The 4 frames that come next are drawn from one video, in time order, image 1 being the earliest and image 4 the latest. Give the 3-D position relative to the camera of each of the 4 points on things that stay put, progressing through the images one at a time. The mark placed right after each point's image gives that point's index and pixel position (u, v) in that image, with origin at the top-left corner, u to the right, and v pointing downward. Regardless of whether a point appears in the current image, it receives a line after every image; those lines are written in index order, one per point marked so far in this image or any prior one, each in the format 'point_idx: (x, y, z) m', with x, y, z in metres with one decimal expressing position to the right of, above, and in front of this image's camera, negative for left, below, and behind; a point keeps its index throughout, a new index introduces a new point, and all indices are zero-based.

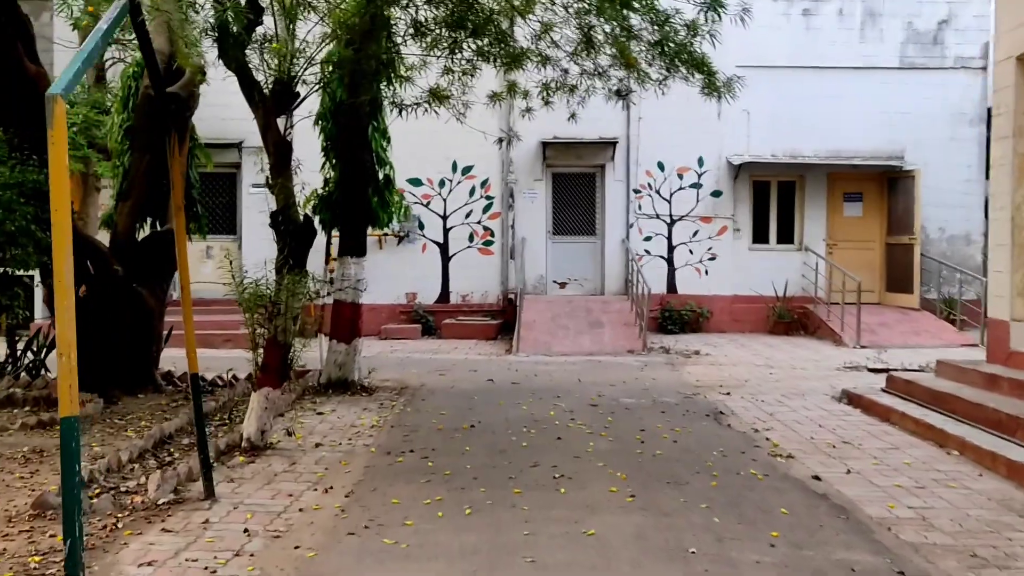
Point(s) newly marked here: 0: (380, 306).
0: (-1.9, -0.3, +15.1) m
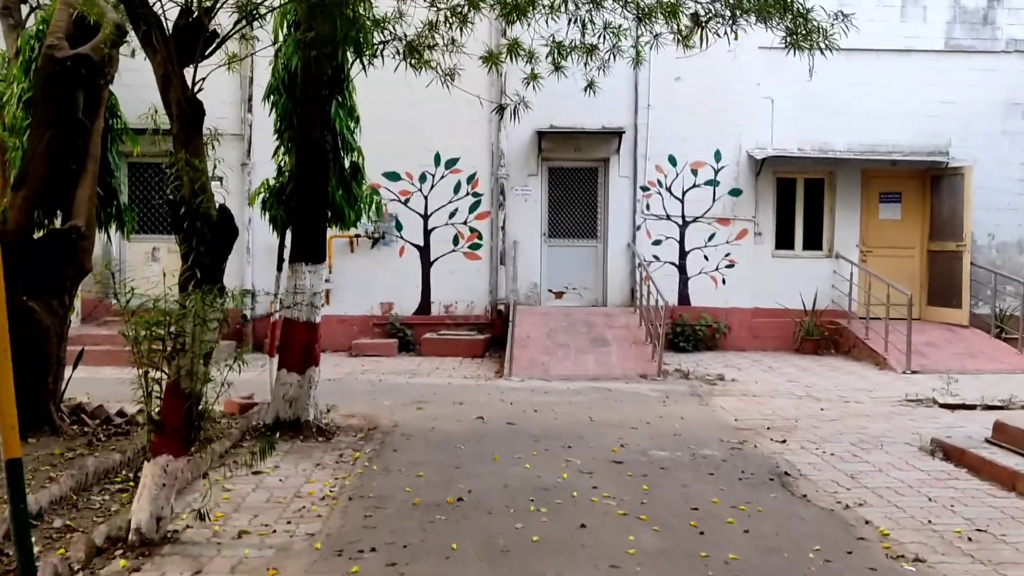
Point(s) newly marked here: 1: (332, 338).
0: (-2.0, -0.4, +13.2) m
1: (-2.2, -0.6, +13.2) m
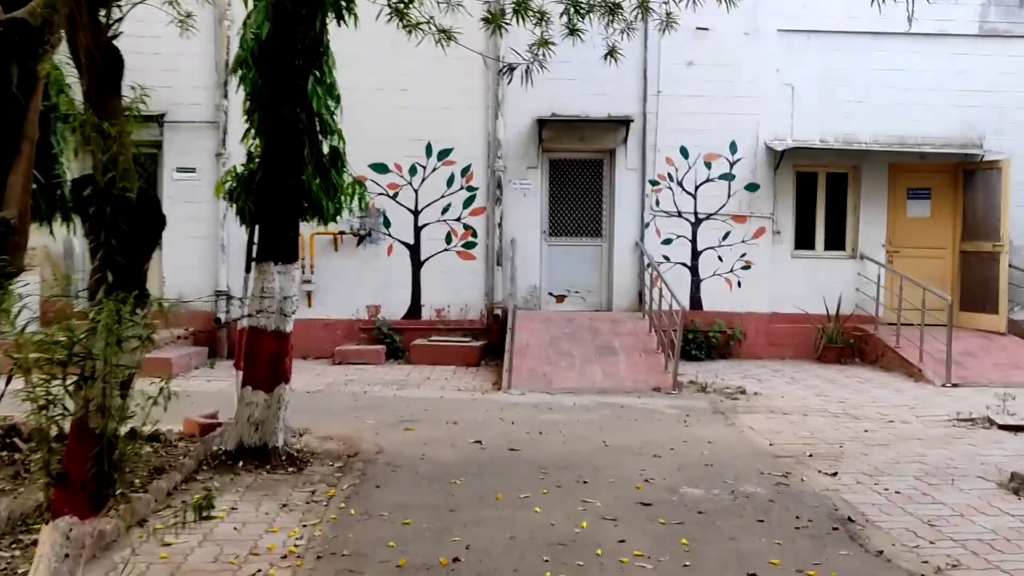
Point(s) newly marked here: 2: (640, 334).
0: (-2.0, -0.4, +12.1) m
1: (-2.3, -0.6, +12.2) m
2: (+1.3, -0.5, +11.1) m
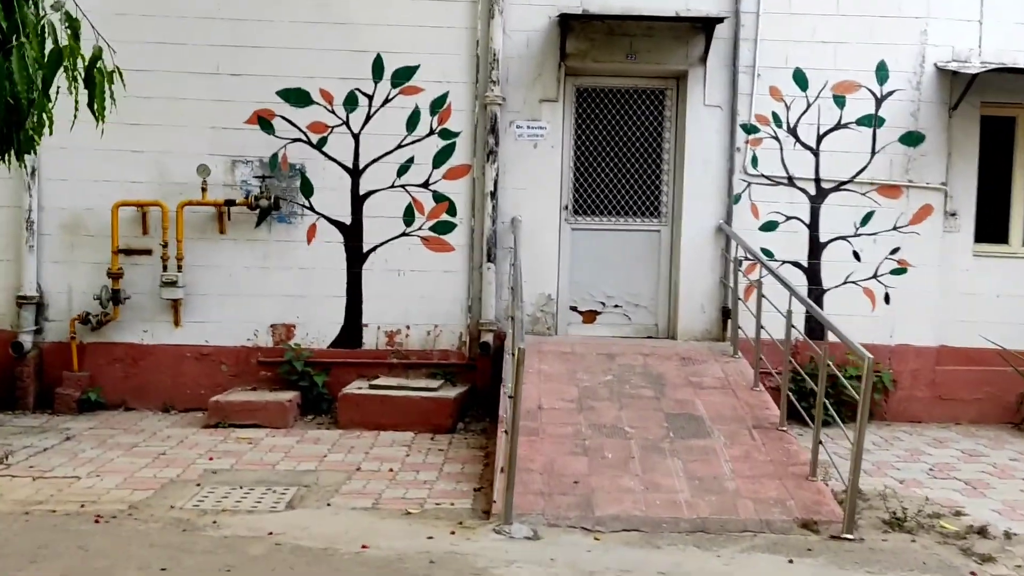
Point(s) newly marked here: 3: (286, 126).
0: (-2.0, -0.4, +7.3) m
1: (-2.3, -0.7, +7.3) m
2: (+1.3, -0.6, +6.3) m
3: (-1.6, +1.1, +7.3) m
